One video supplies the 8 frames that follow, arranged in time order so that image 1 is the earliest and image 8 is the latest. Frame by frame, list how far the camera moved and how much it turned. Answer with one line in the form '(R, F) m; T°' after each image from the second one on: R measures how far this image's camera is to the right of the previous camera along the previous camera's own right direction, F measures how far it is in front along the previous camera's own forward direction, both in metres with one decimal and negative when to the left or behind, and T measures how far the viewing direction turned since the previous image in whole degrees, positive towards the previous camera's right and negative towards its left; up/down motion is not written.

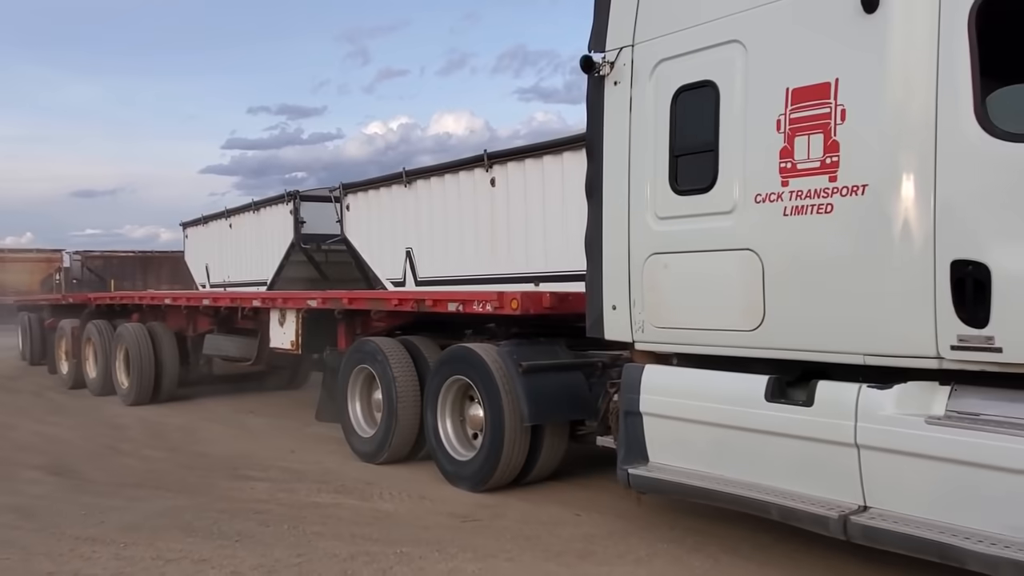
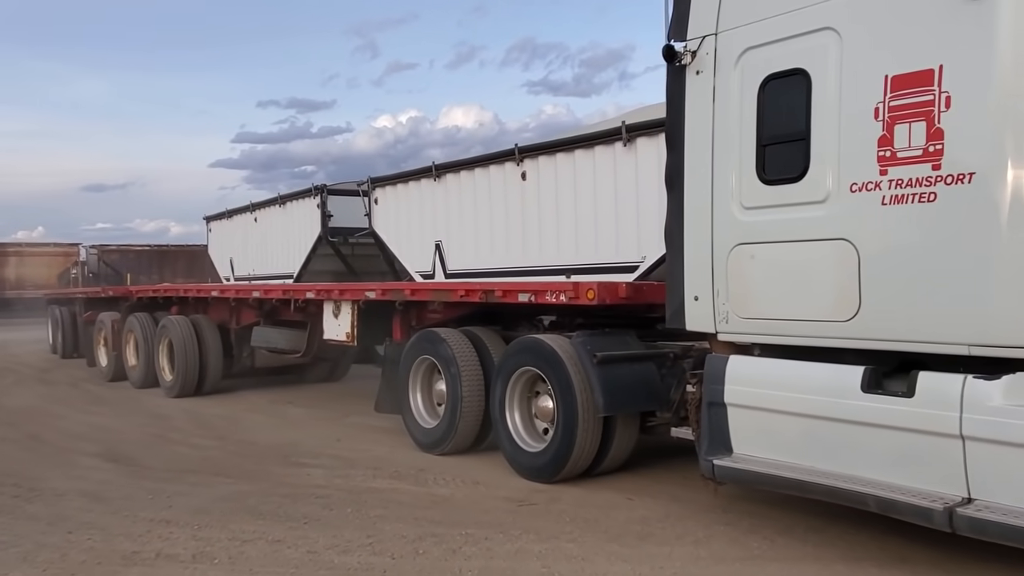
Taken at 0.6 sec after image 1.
(-0.3, -0.2) m; -1°
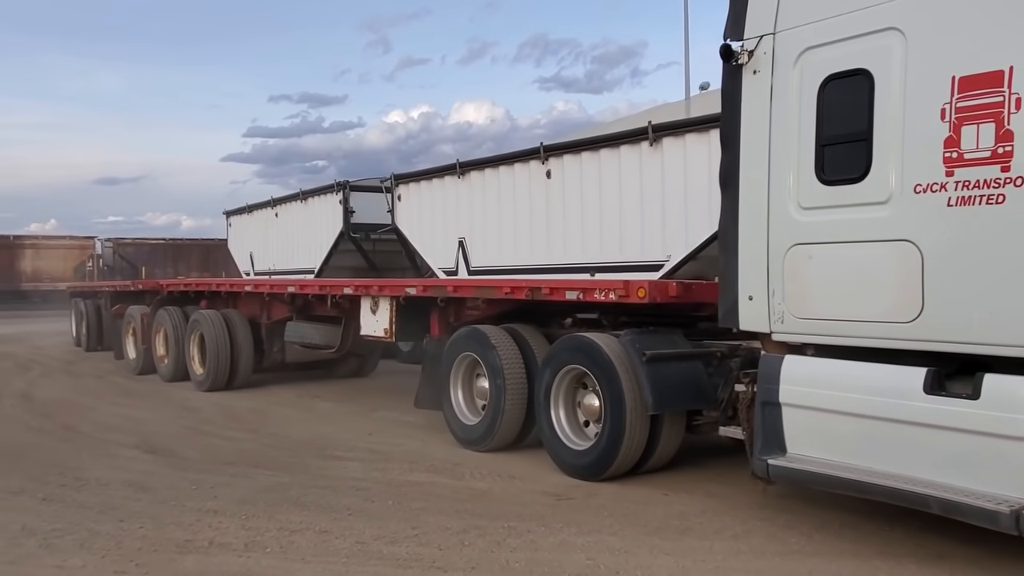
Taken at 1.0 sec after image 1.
(-0.2, -0.1) m; -1°
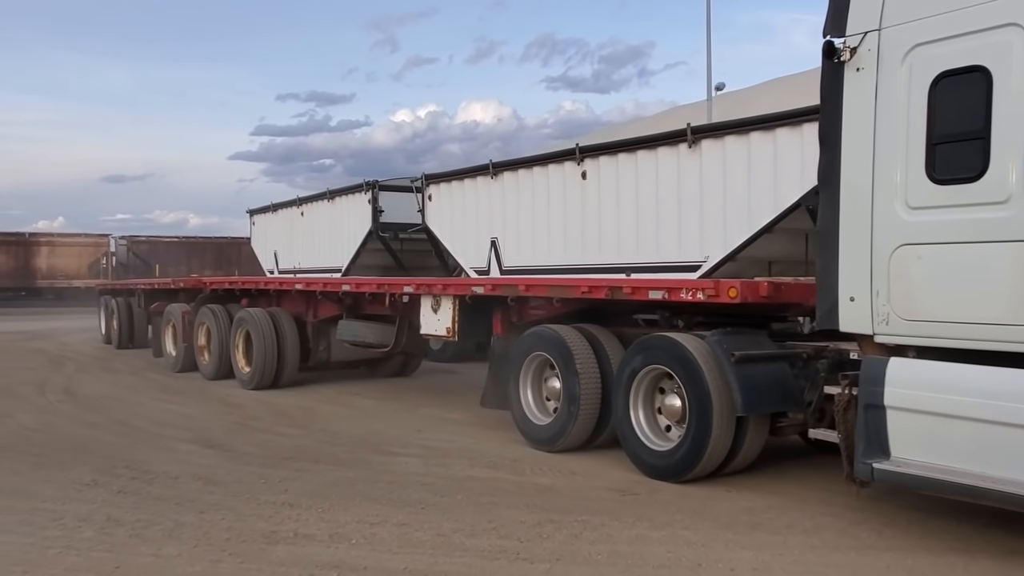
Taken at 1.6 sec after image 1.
(-0.4, -0.1) m; 0°
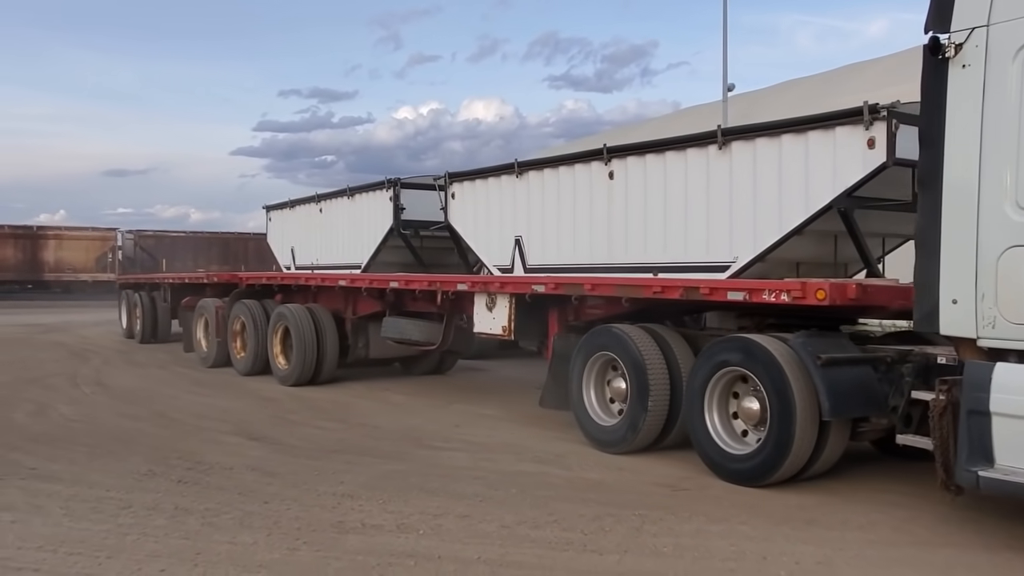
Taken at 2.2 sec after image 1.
(-0.4, -0.1) m; 0°
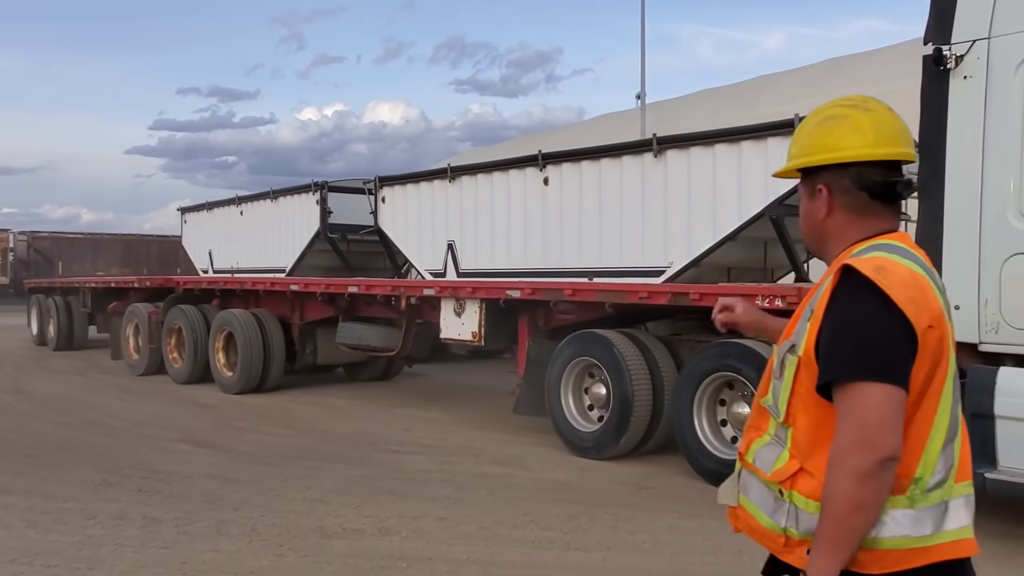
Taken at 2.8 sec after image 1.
(-0.4, -0.1) m; +6°
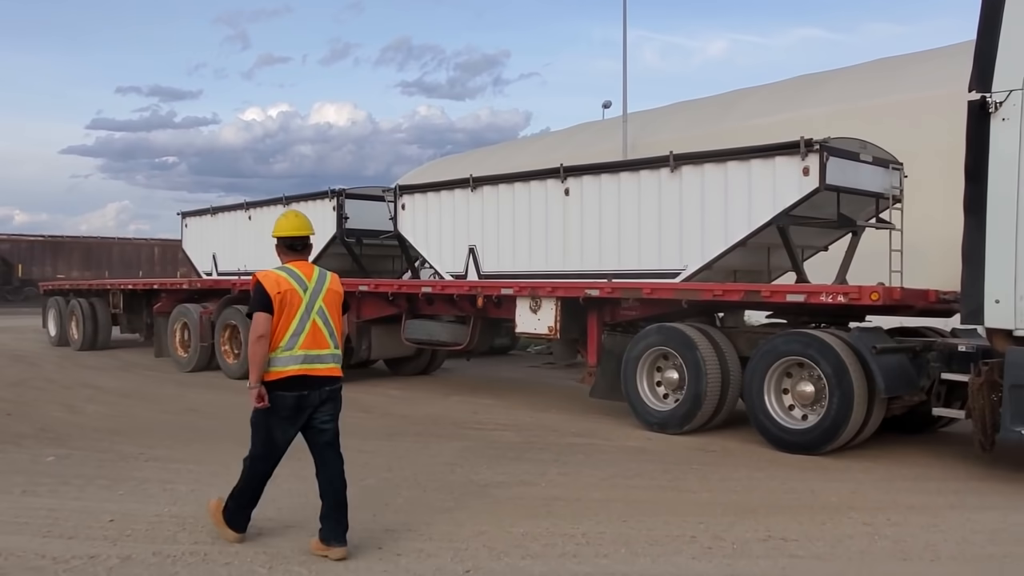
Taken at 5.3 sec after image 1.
(-1.2, -1.2) m; +3°
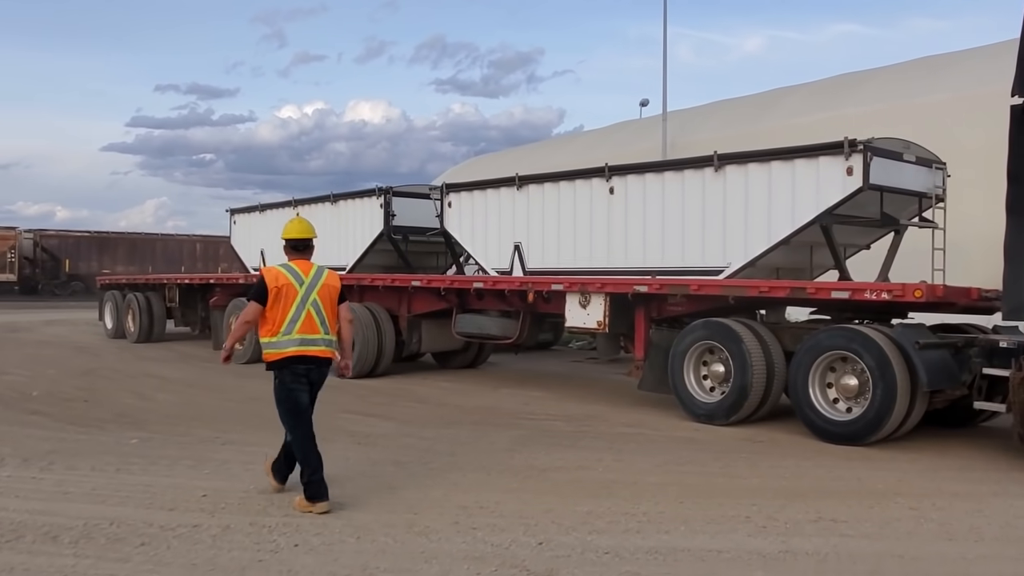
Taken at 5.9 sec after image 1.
(-0.2, -0.4) m; -2°
